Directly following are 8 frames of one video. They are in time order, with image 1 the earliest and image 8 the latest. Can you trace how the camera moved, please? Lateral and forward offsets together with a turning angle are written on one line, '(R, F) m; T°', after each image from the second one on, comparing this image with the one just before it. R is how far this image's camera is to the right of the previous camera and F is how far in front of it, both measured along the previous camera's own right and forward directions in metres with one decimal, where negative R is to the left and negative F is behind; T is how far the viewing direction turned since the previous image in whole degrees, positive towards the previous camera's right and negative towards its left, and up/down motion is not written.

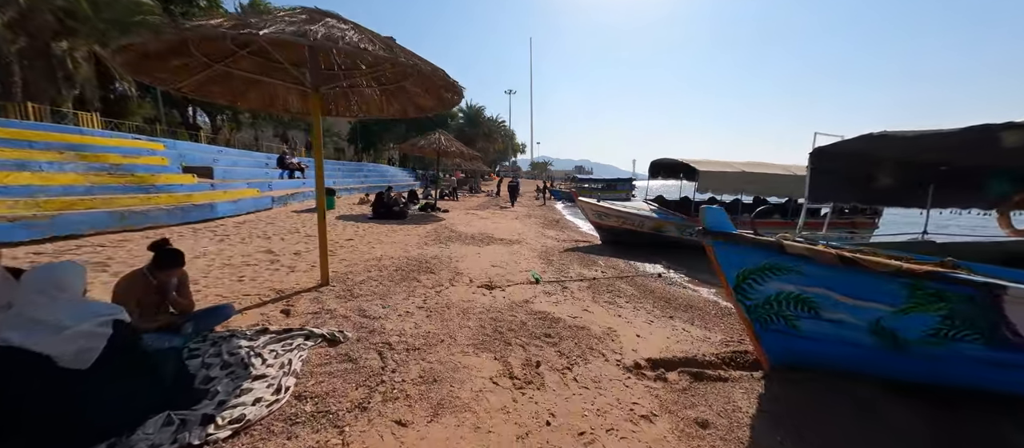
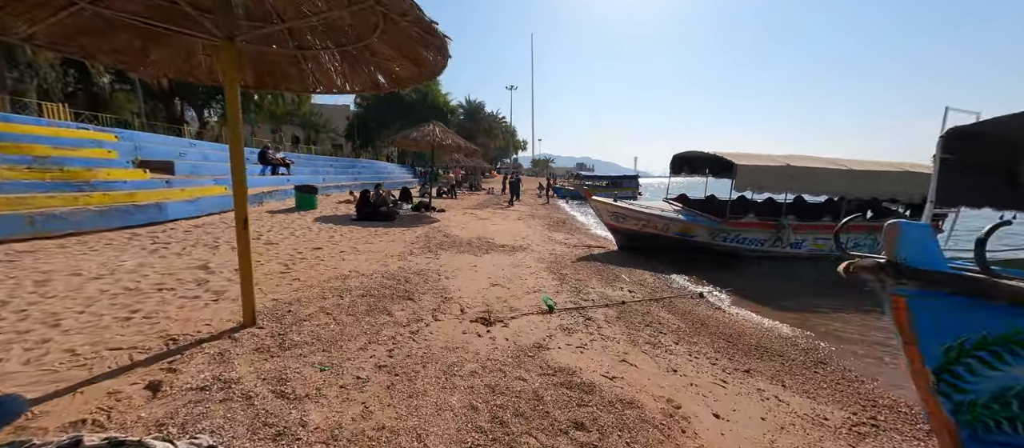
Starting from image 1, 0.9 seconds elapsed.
(-0.1, +1.6) m; 0°
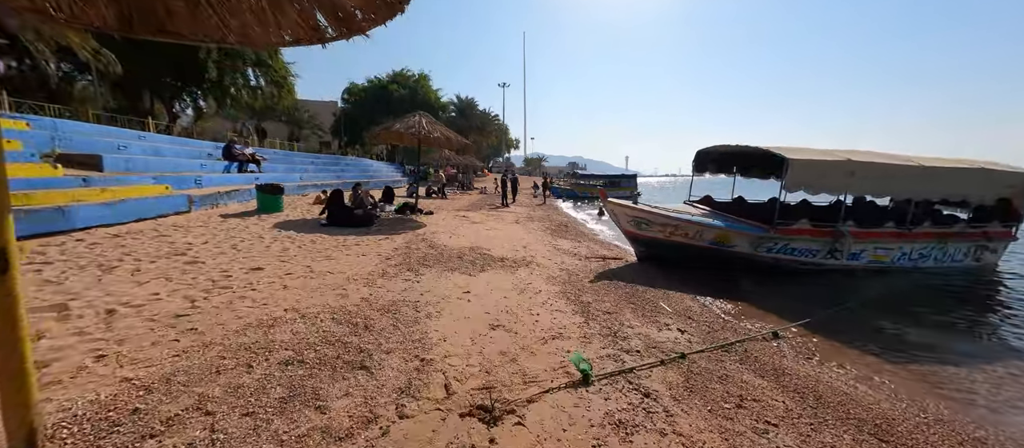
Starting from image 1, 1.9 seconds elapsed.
(-0.2, +1.8) m; +1°
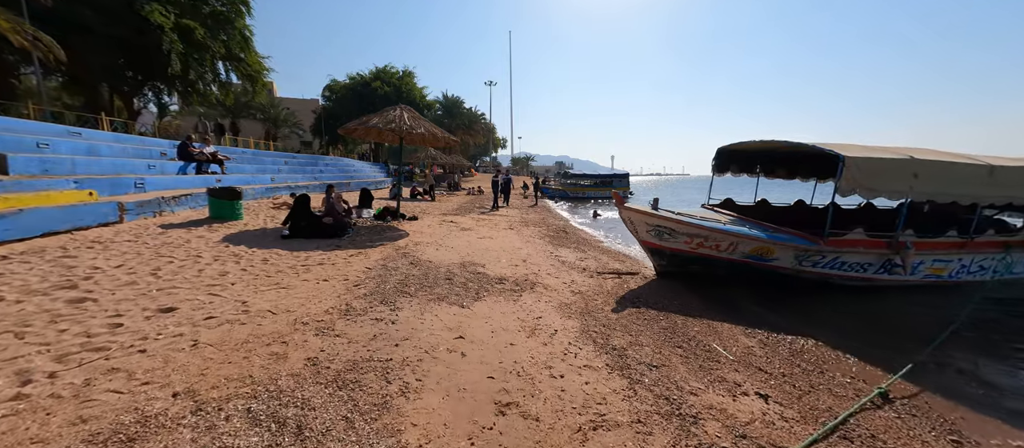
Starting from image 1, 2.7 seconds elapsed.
(-0.2, +1.4) m; +2°
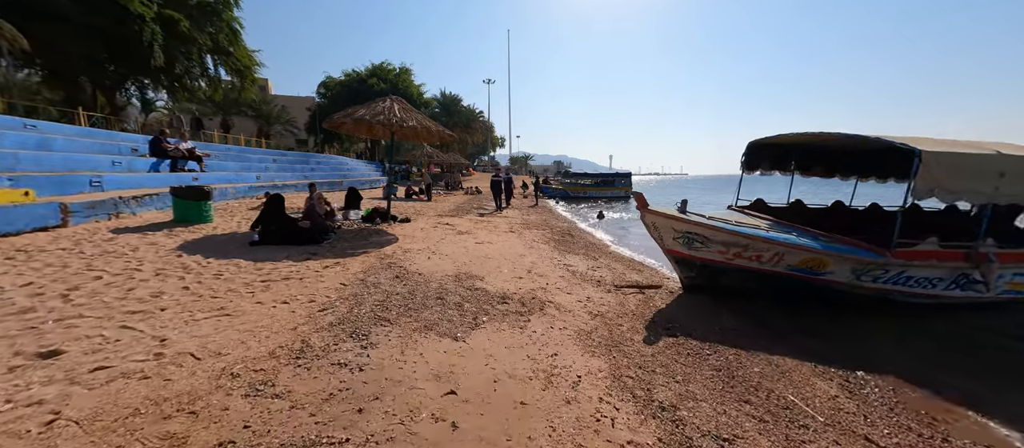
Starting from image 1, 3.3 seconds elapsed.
(-0.1, +1.1) m; 0°
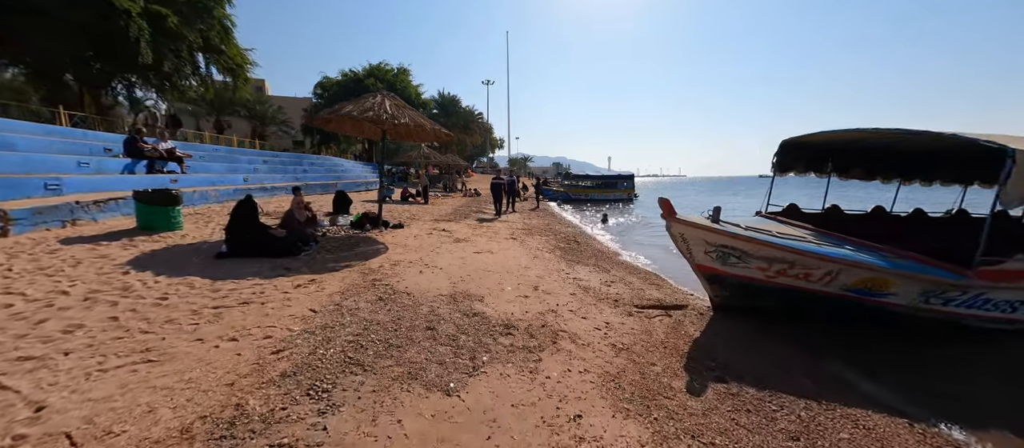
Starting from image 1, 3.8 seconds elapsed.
(-0.1, +0.9) m; 0°
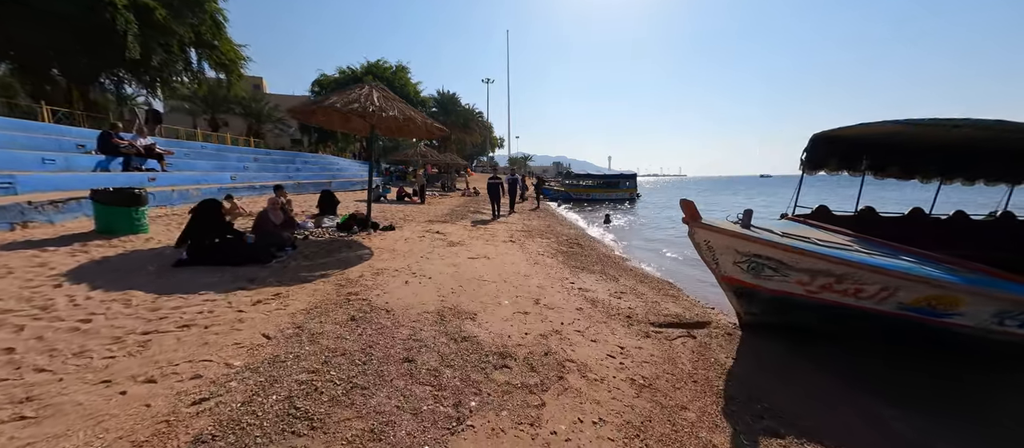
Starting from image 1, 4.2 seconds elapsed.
(0.0, +0.8) m; 0°
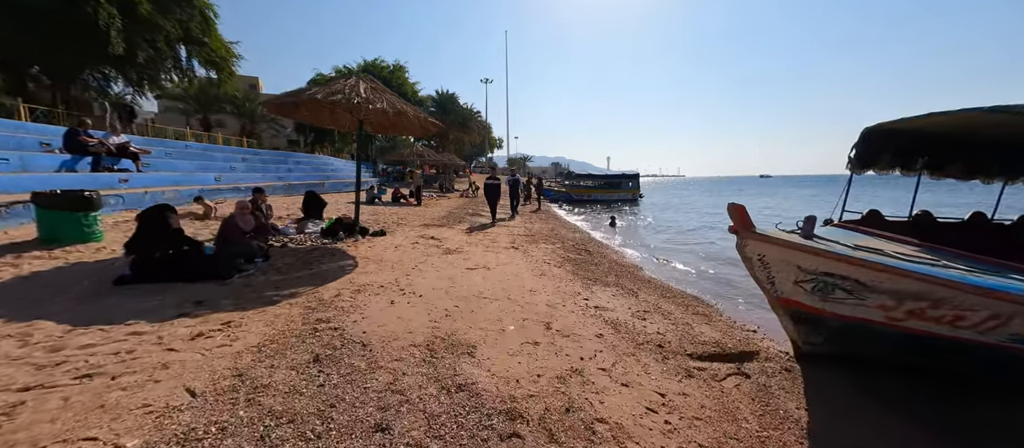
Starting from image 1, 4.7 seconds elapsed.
(-0.1, +0.9) m; 0°
